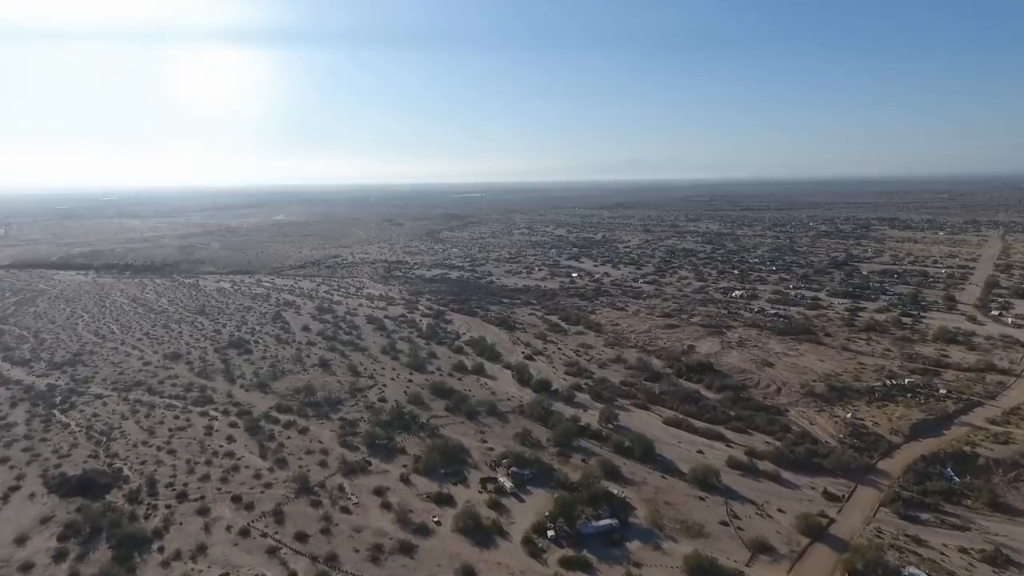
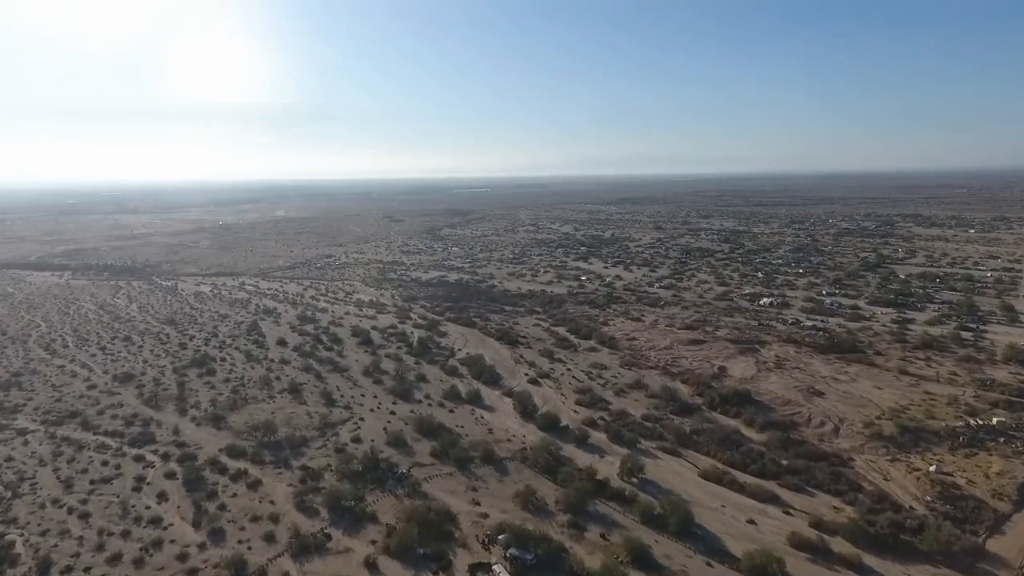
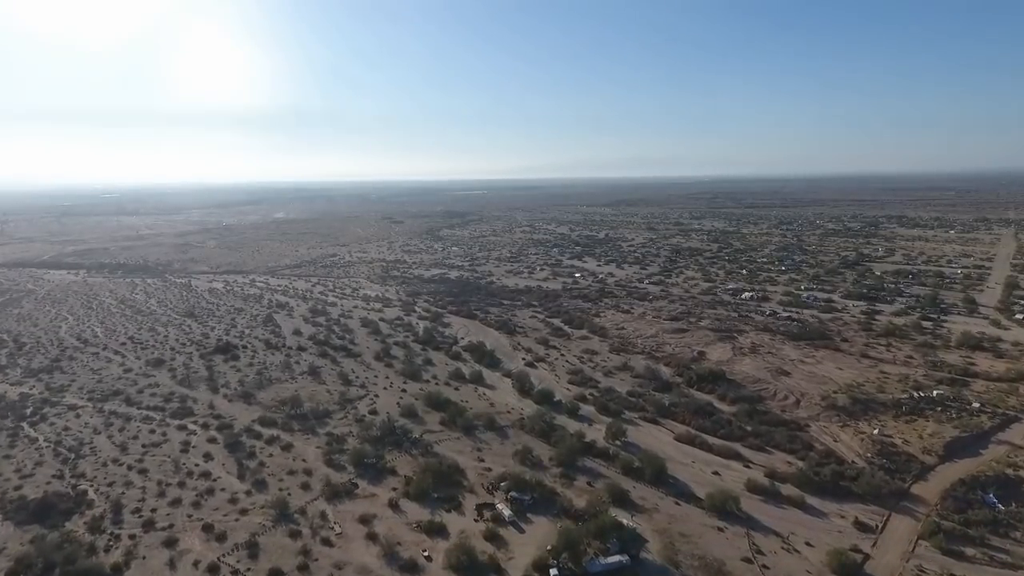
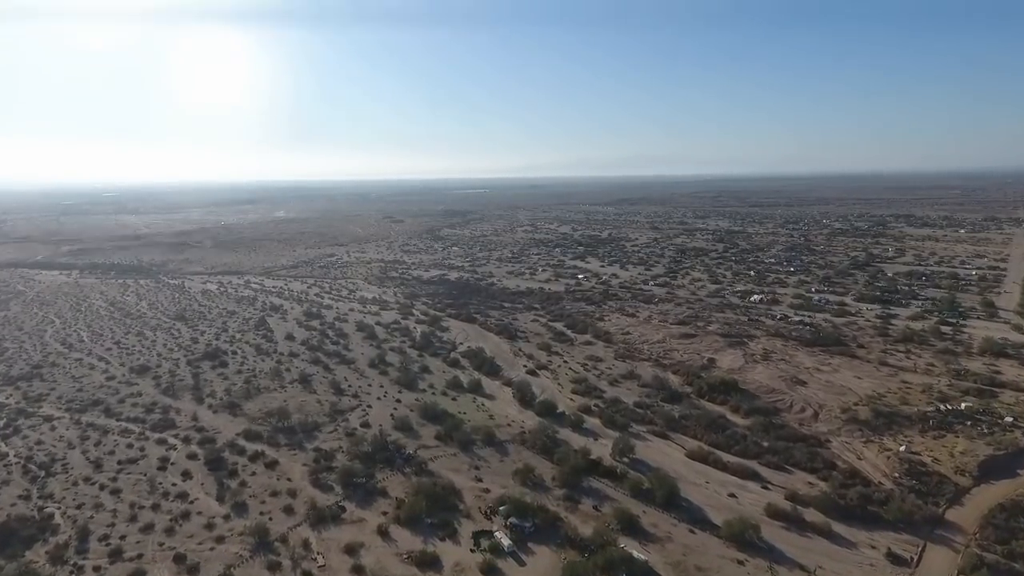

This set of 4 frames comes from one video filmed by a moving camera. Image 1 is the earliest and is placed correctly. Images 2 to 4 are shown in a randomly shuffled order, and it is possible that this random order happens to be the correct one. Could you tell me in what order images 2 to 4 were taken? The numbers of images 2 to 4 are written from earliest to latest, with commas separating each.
3, 4, 2
